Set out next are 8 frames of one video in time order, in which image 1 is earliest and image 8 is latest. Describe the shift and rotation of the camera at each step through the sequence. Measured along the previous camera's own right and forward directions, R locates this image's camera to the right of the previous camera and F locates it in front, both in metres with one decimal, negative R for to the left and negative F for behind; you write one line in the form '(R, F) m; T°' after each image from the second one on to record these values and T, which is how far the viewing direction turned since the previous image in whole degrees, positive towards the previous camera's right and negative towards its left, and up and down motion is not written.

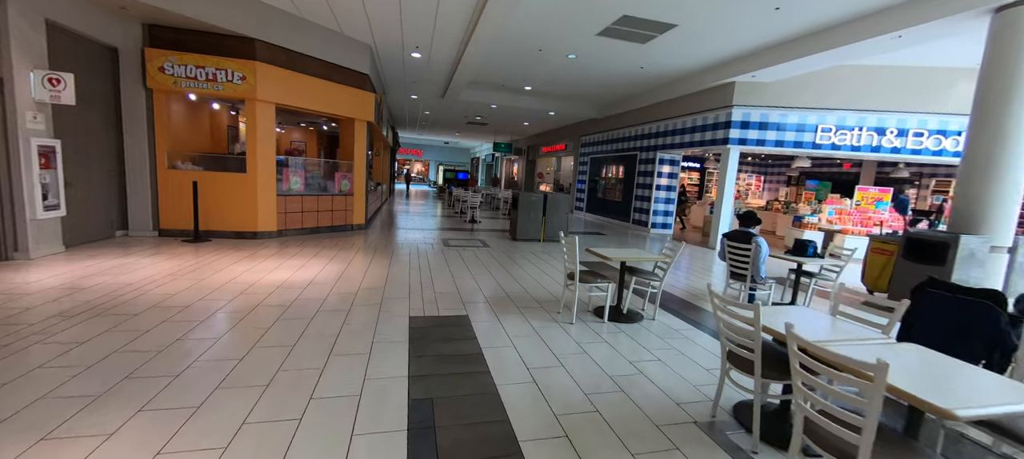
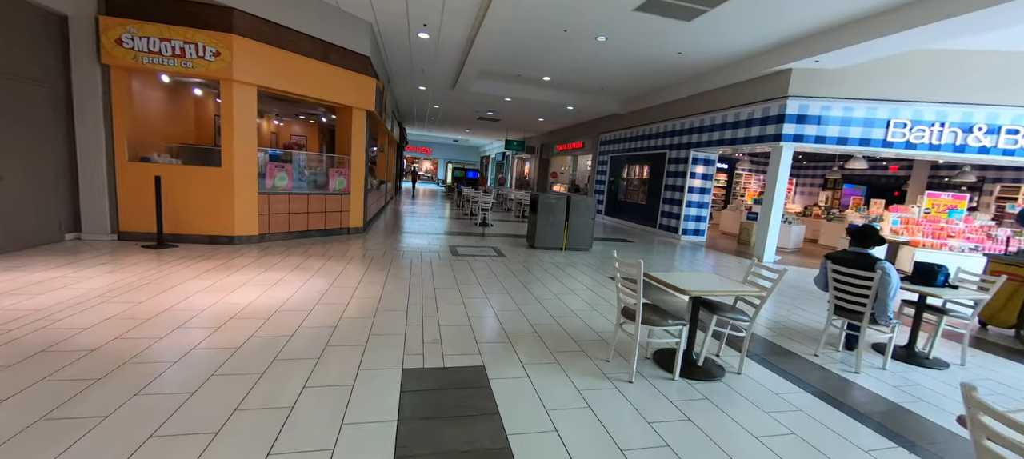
(-0.2, +1.0) m; -1°
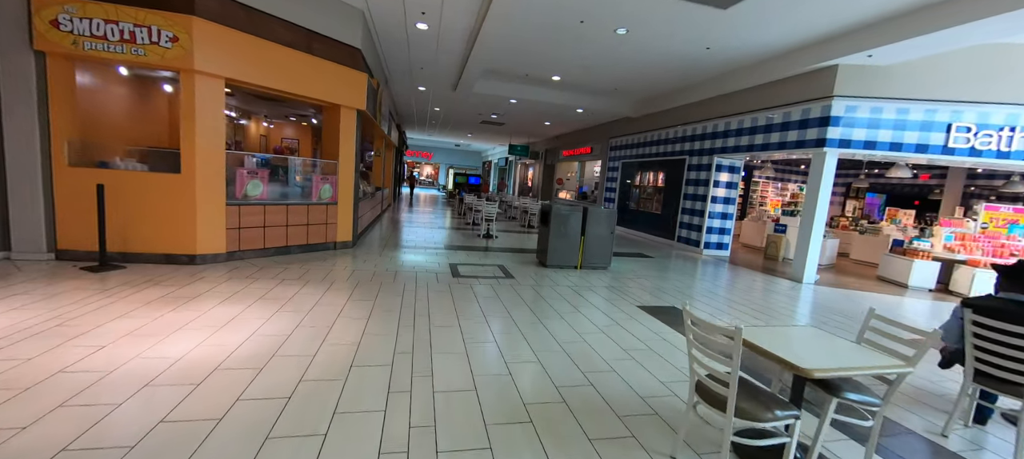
(-0.1, +0.8) m; 0°
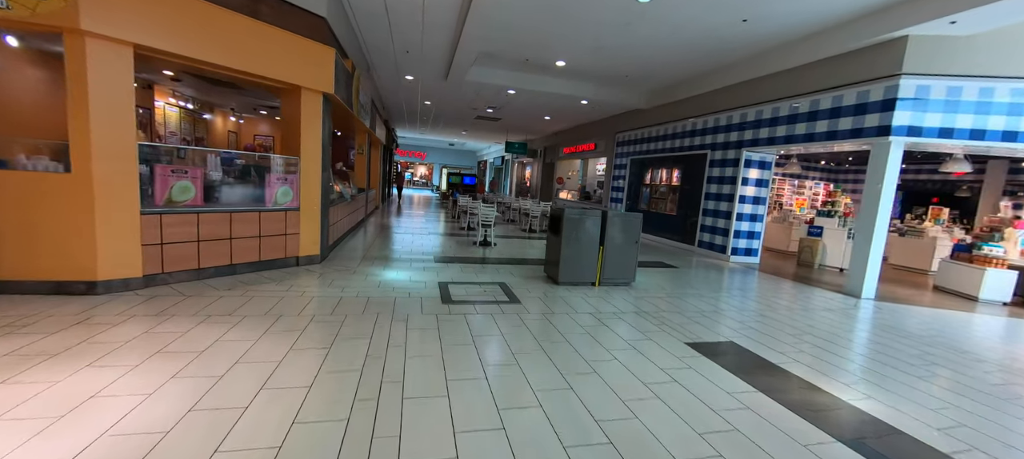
(-0.1, +1.1) m; +1°
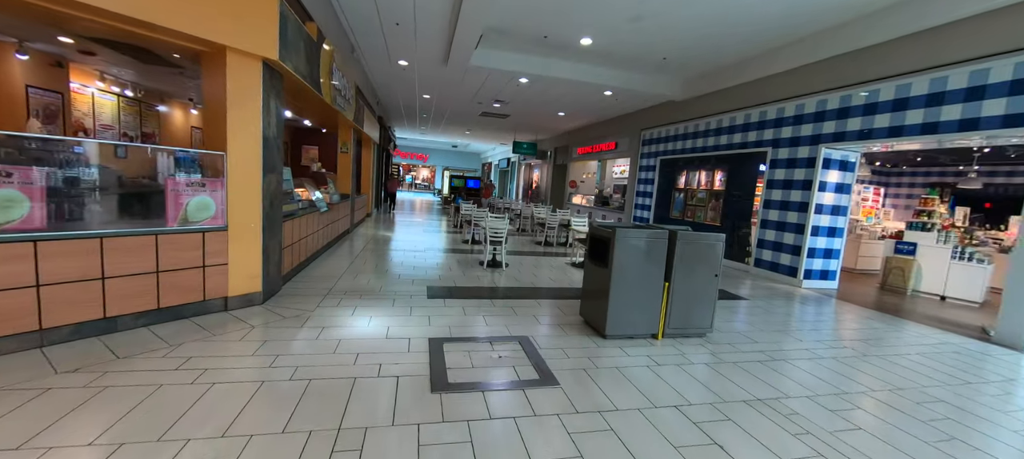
(-0.2, +1.5) m; -1°
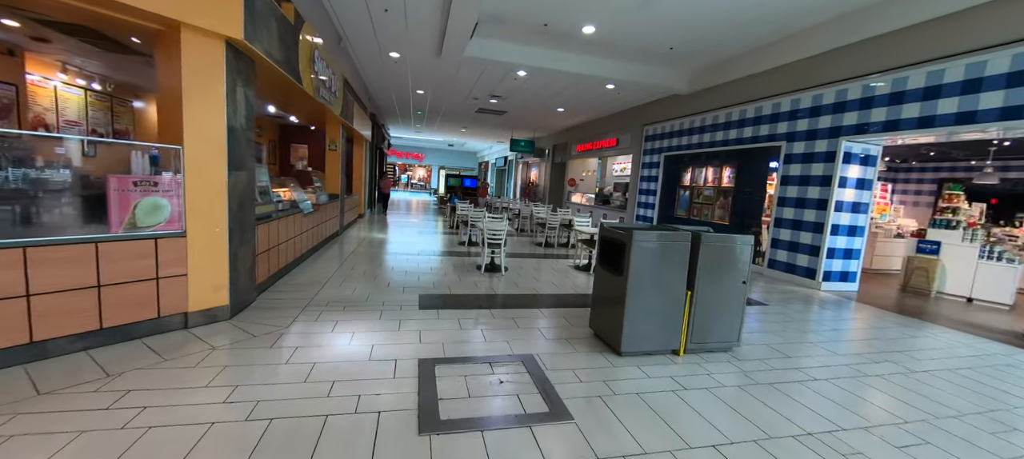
(0.0, +0.4) m; 0°
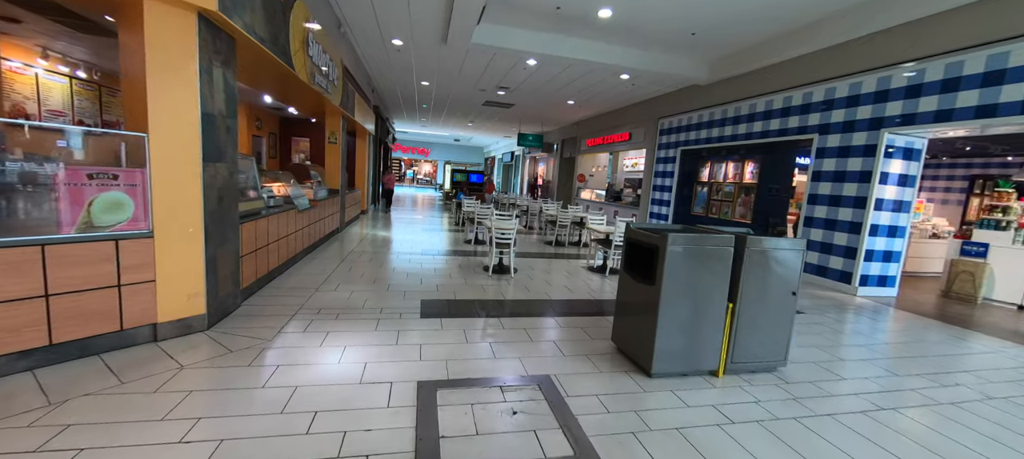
(-0.1, +0.4) m; -1°
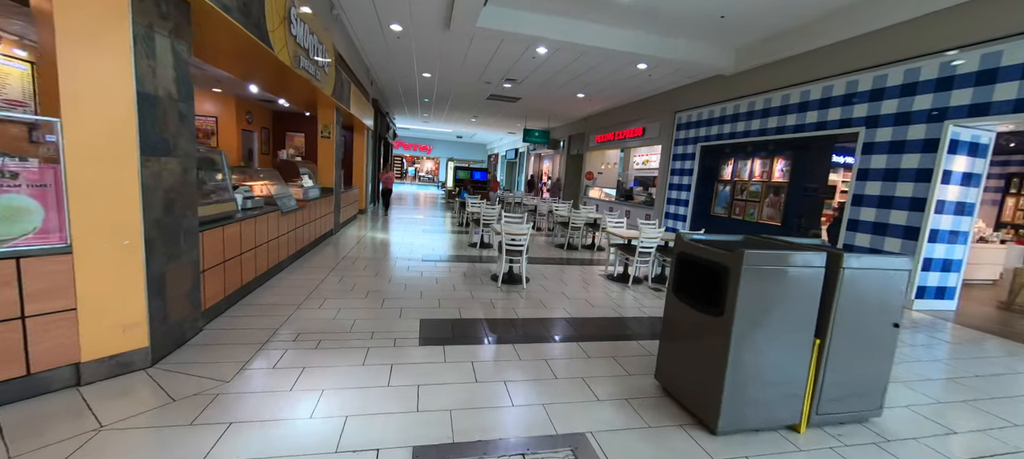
(-0.1, +0.6) m; 0°
